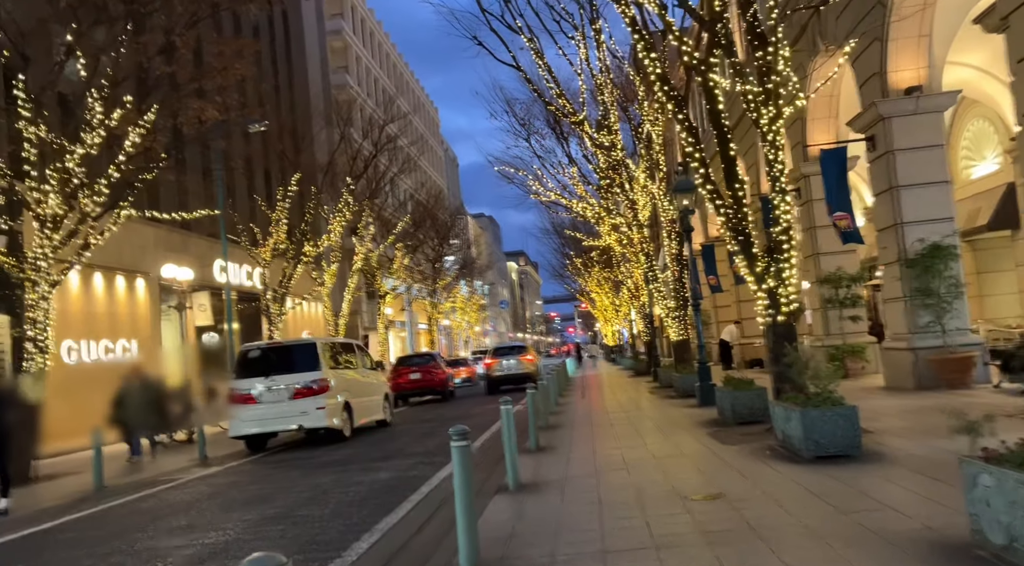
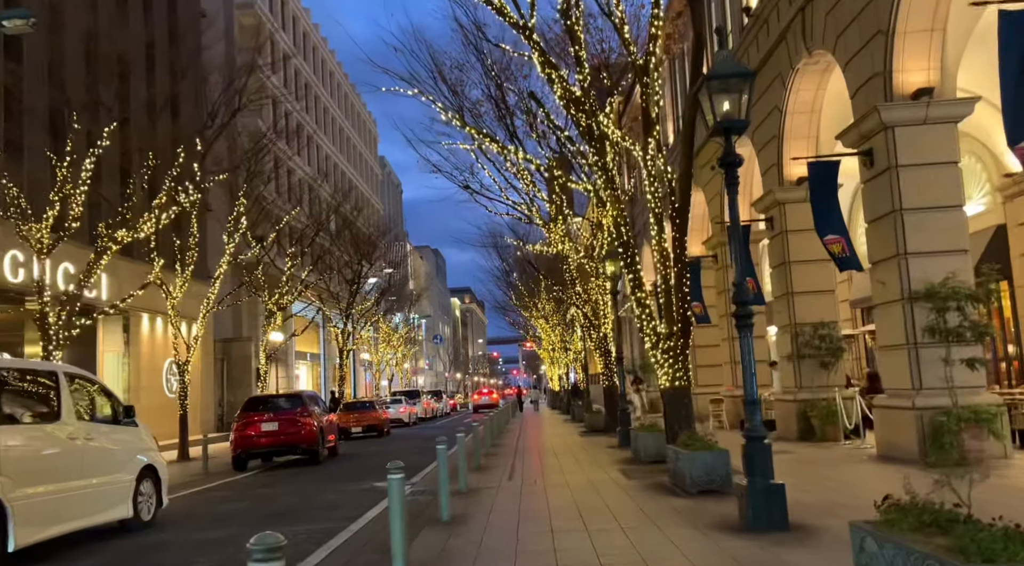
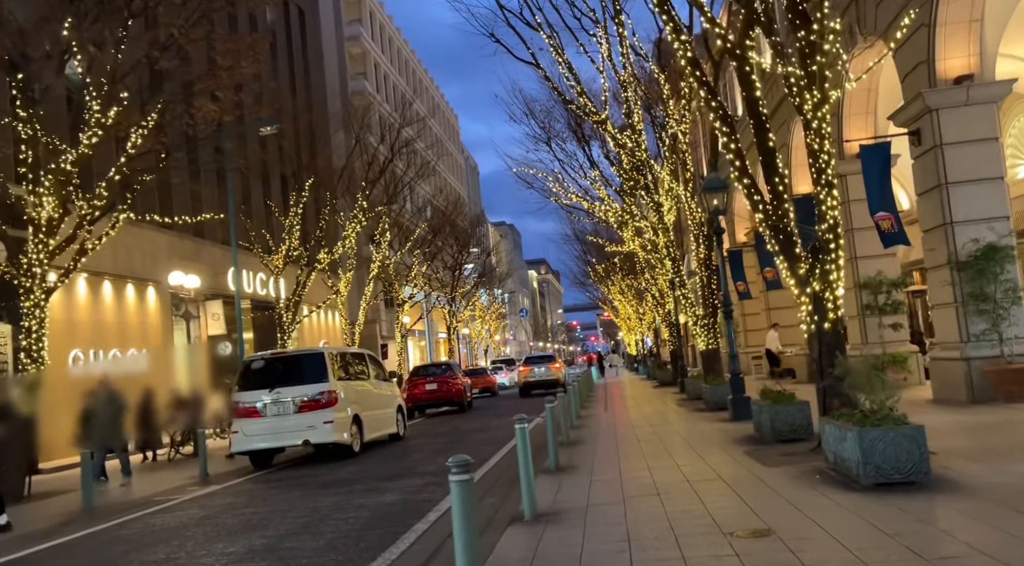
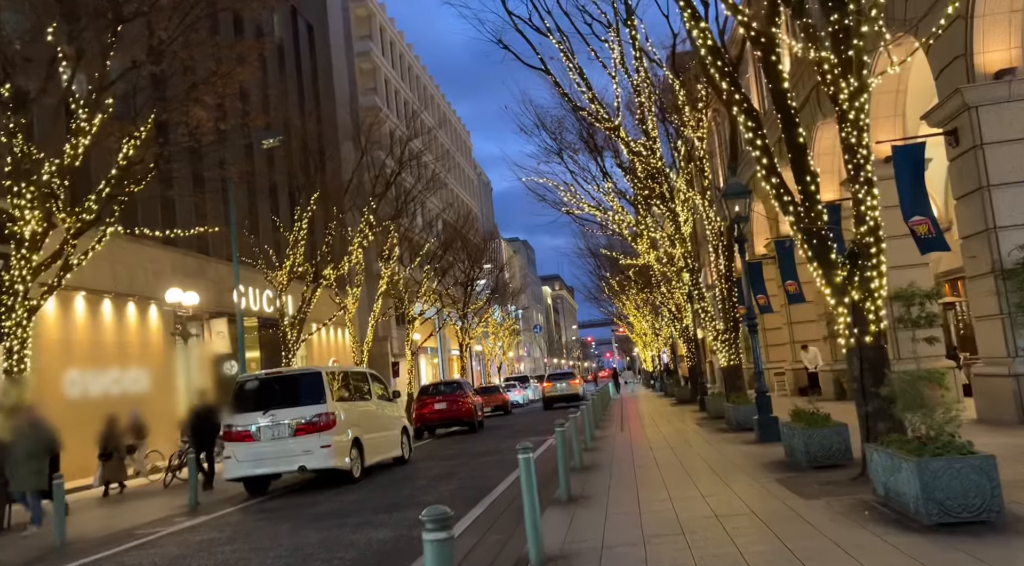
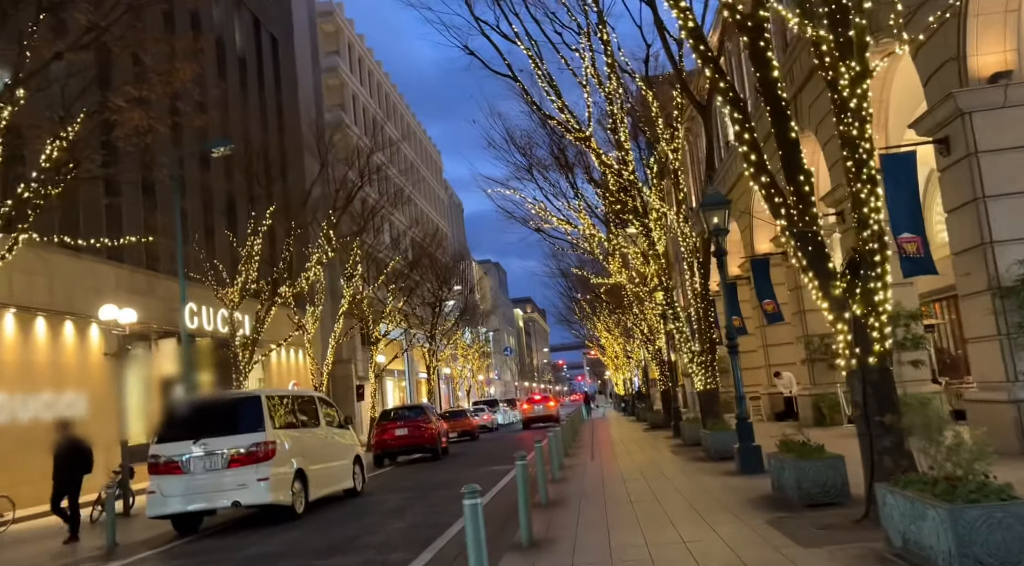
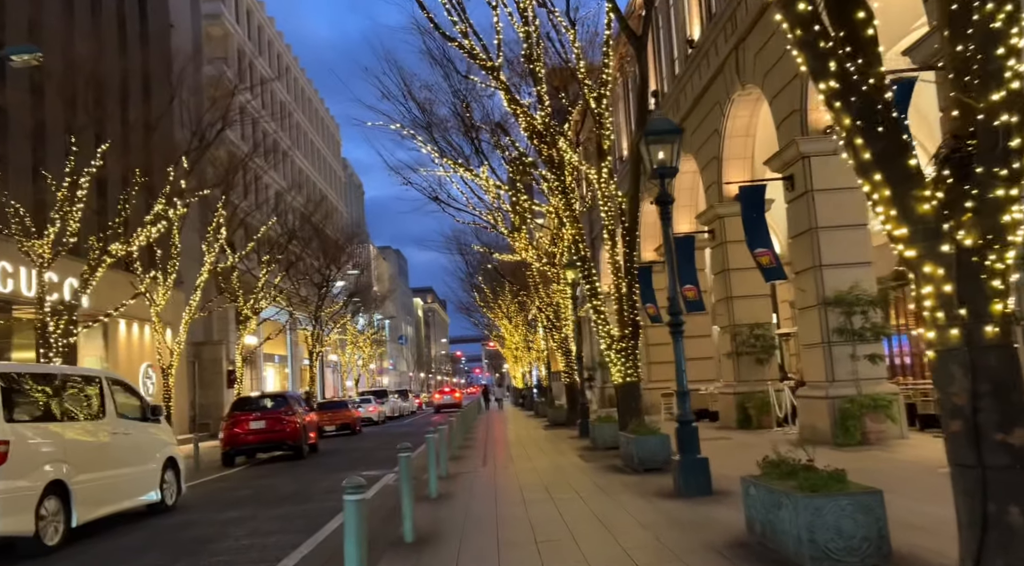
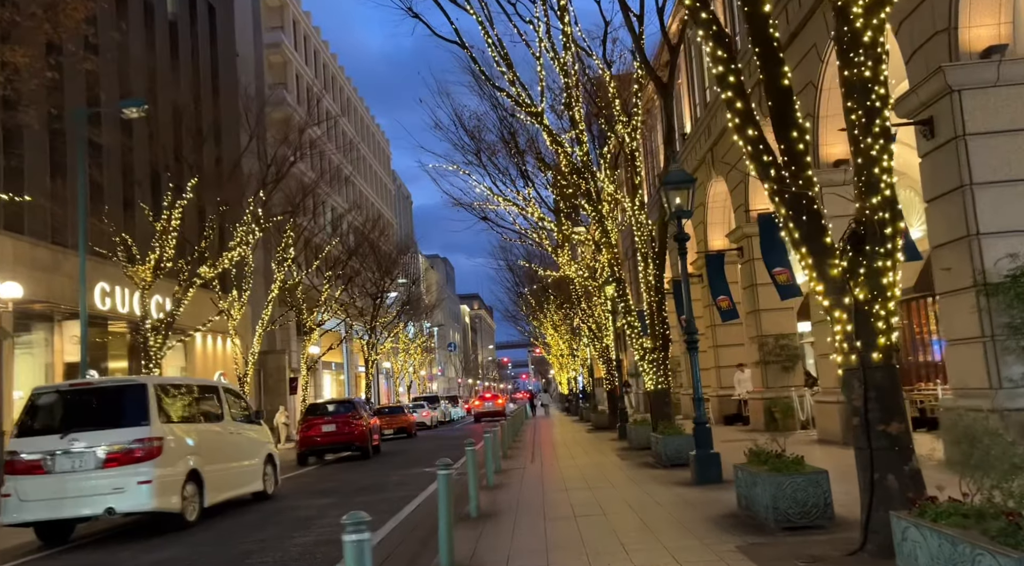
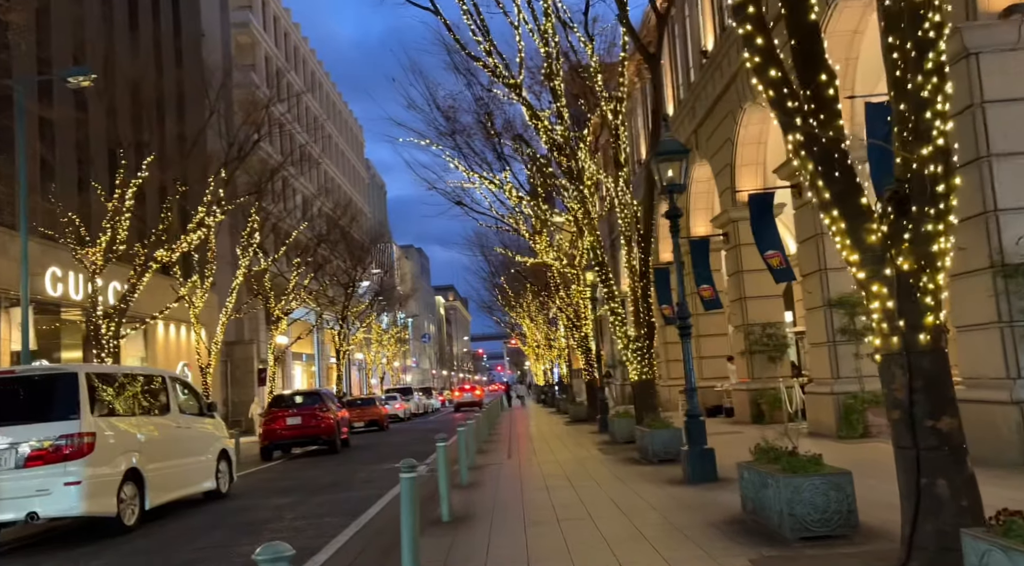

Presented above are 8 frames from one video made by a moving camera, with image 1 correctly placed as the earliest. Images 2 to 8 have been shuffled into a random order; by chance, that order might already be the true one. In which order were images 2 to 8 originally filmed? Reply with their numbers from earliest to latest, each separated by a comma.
3, 4, 5, 7, 8, 6, 2
